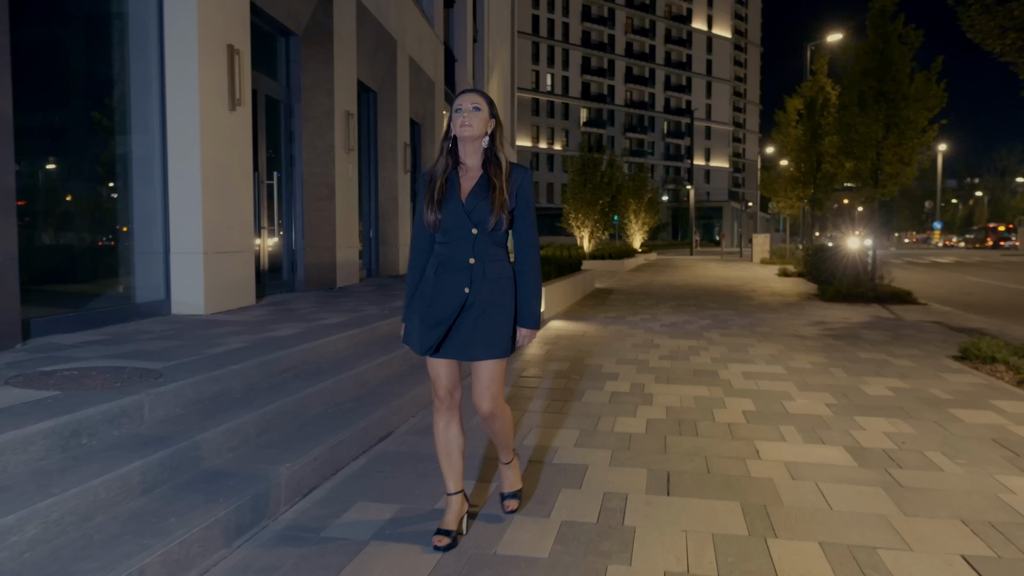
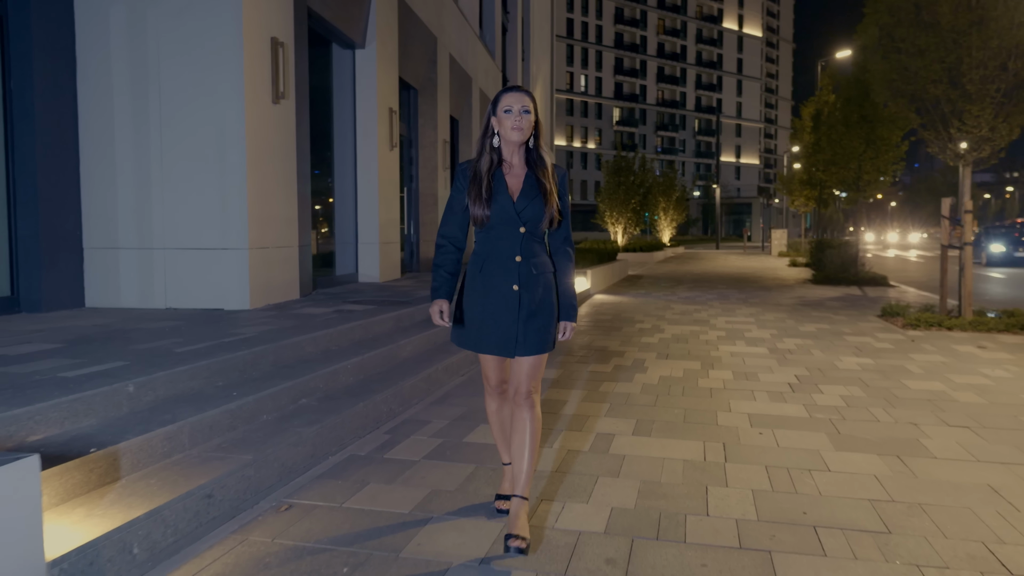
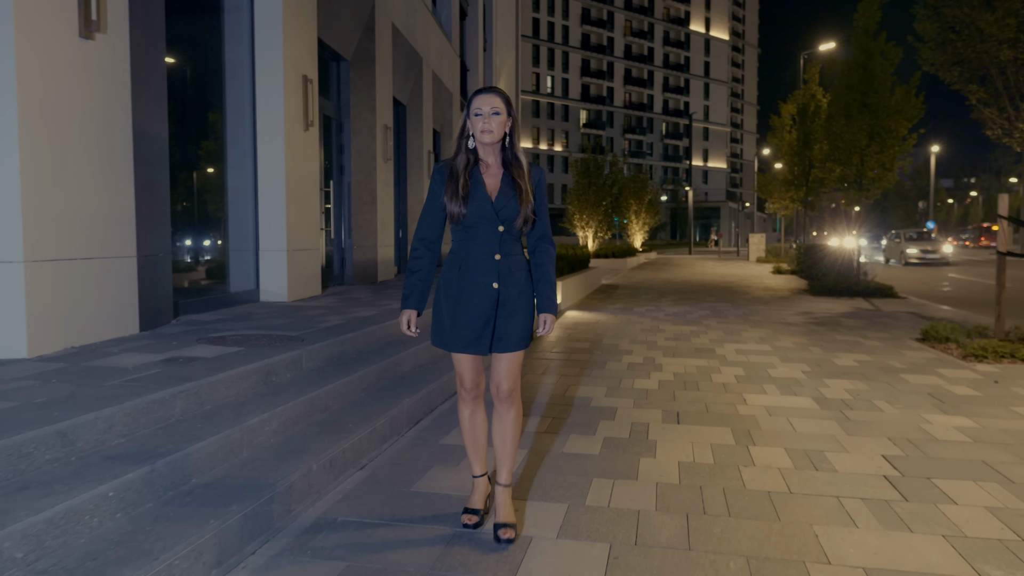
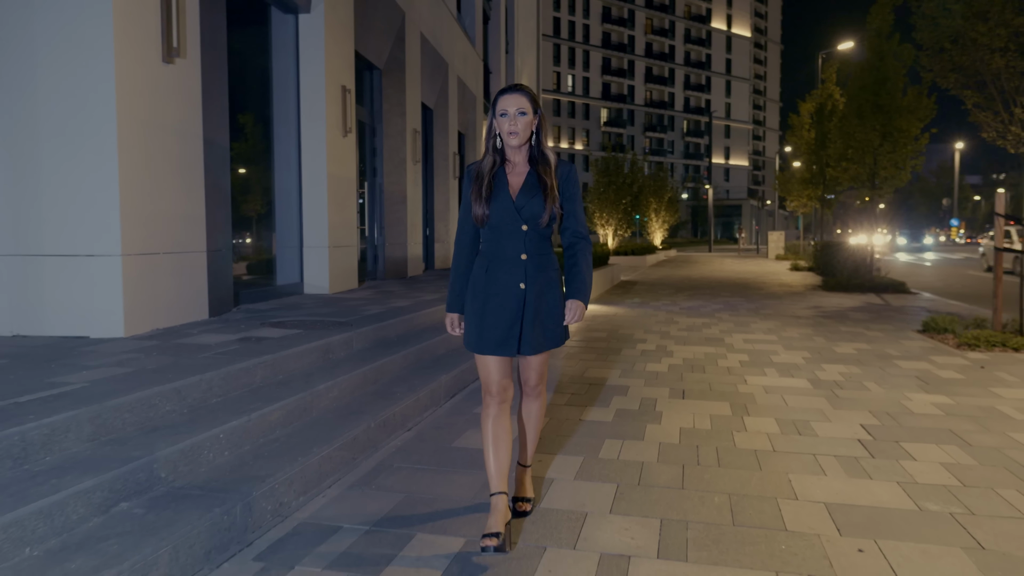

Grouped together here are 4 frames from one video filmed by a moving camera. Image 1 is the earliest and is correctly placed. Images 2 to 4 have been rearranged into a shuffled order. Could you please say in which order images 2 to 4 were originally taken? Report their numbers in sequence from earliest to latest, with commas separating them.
3, 4, 2
